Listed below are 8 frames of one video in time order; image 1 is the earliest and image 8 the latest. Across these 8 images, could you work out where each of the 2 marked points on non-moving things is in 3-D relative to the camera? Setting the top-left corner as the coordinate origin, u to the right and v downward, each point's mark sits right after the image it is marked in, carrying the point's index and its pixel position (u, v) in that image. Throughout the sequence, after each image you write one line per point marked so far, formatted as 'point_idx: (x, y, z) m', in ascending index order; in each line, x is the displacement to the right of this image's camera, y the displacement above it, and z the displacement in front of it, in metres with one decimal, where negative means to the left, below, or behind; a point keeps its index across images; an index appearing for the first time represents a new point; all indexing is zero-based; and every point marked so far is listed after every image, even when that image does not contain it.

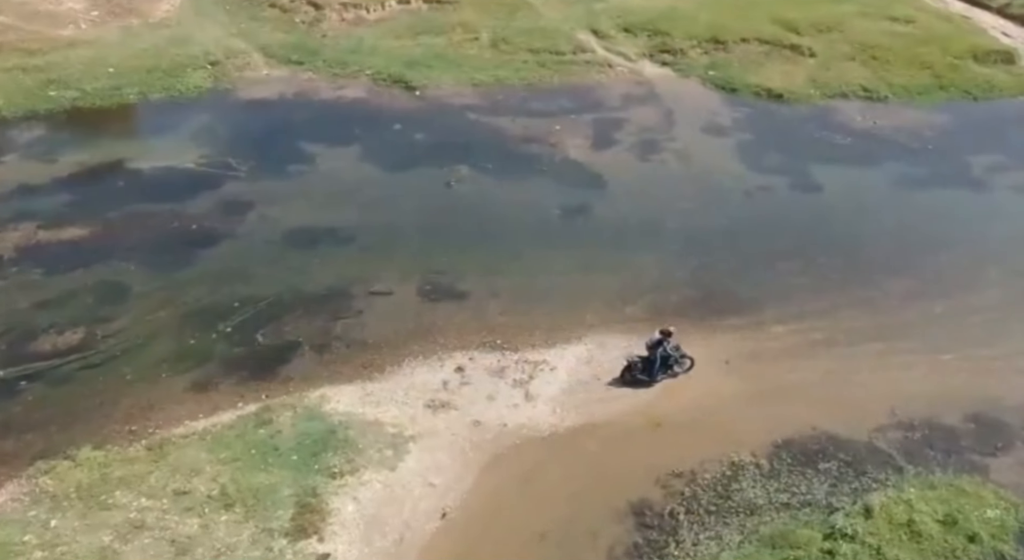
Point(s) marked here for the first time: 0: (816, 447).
0: (+6.2, -3.4, +18.8) m
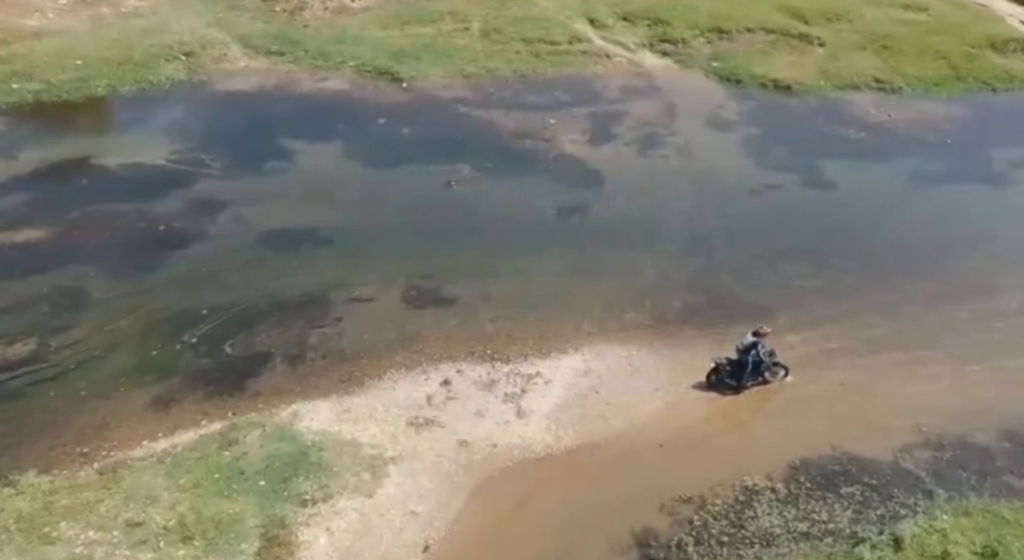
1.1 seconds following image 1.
0: (+6.0, -3.5, +17.1) m
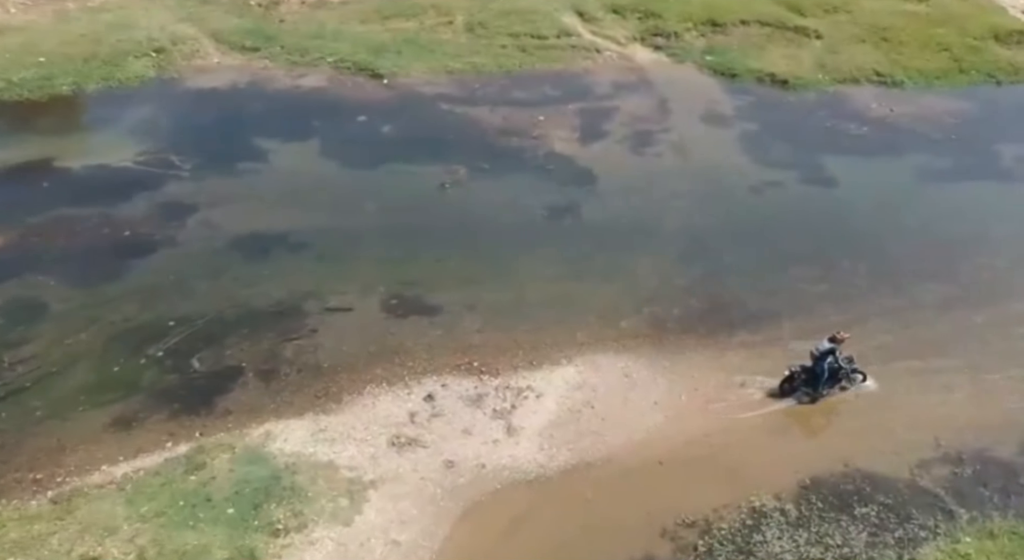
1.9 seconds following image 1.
0: (+5.8, -3.6, +15.9) m
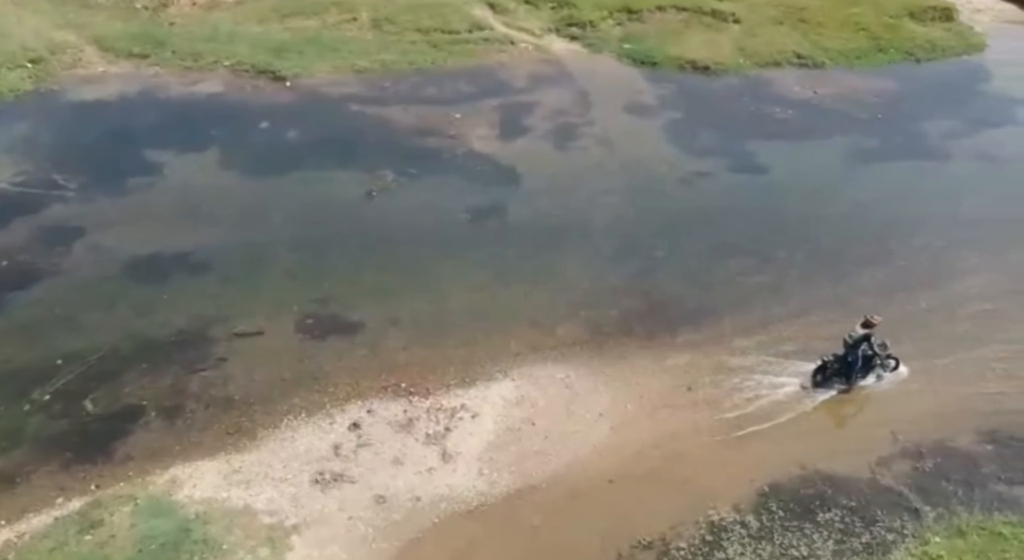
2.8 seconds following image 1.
0: (+4.8, -3.4, +15.0) m
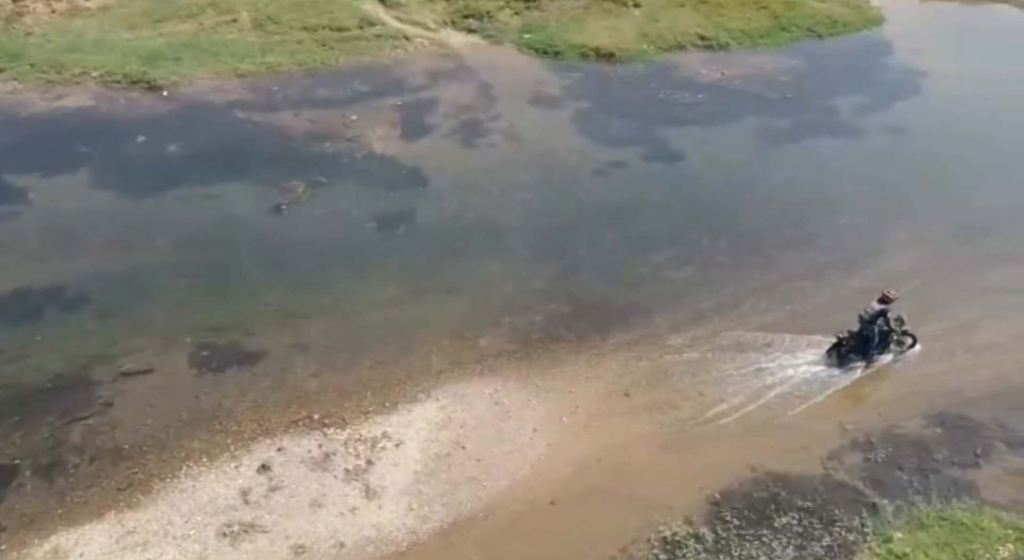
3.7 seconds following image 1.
0: (+3.8, -3.3, +14.1) m
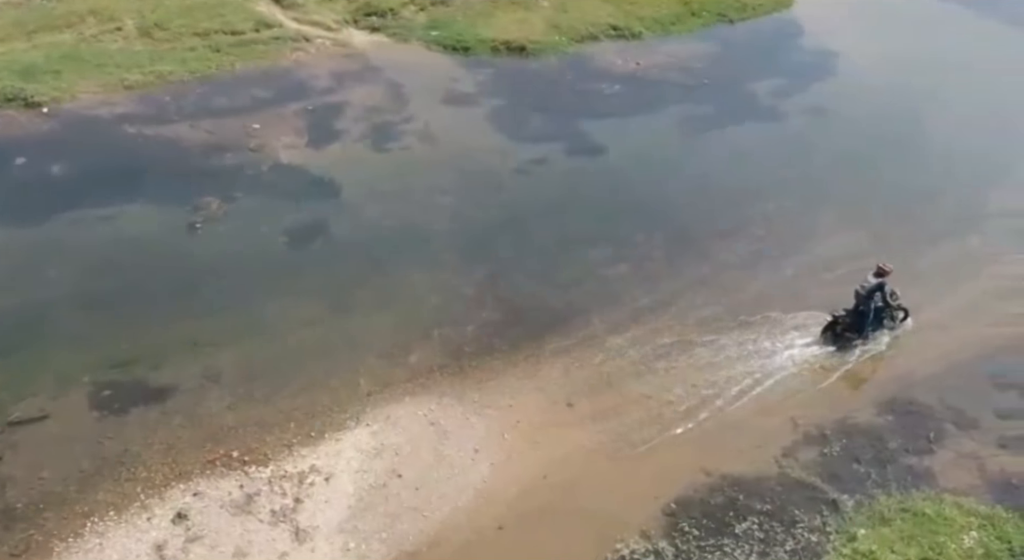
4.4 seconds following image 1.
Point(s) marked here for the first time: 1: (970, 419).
0: (+3.0, -3.2, +13.4) m
1: (+7.2, -2.2, +14.6) m
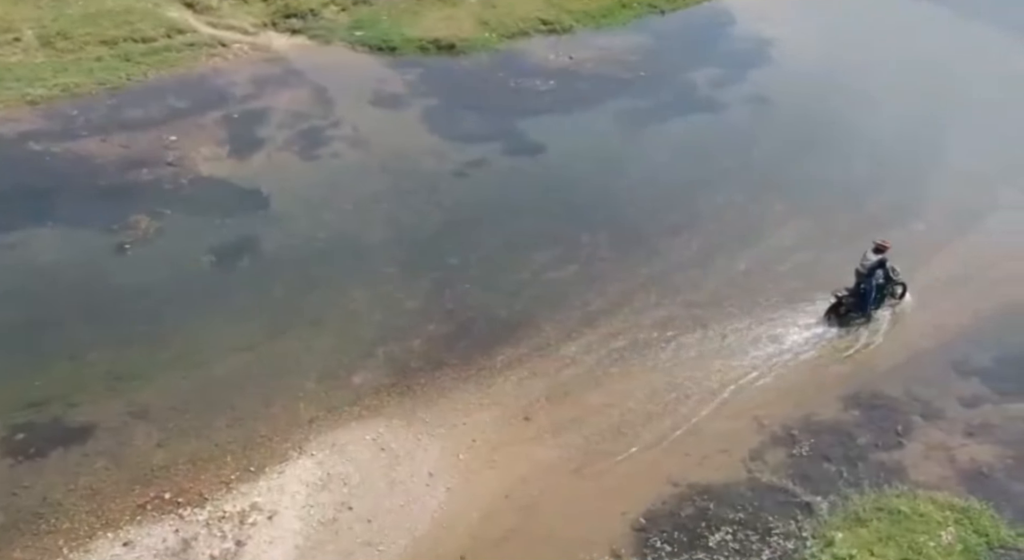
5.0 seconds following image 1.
0: (+2.5, -3.2, +12.8) m
1: (+6.5, -2.0, +14.3) m
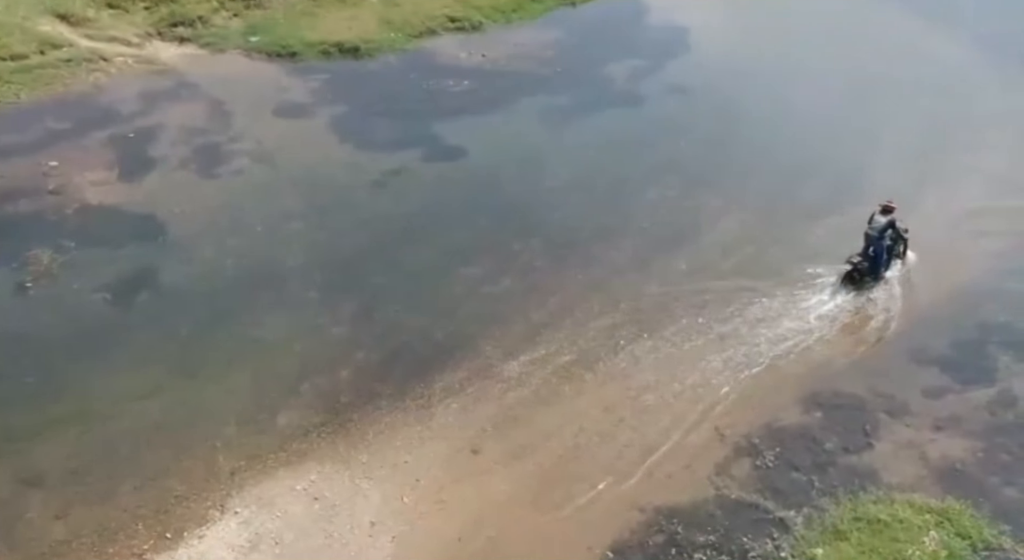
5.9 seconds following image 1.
0: (+1.9, -3.3, +11.8) m
1: (+5.7, -1.8, +13.7) m
